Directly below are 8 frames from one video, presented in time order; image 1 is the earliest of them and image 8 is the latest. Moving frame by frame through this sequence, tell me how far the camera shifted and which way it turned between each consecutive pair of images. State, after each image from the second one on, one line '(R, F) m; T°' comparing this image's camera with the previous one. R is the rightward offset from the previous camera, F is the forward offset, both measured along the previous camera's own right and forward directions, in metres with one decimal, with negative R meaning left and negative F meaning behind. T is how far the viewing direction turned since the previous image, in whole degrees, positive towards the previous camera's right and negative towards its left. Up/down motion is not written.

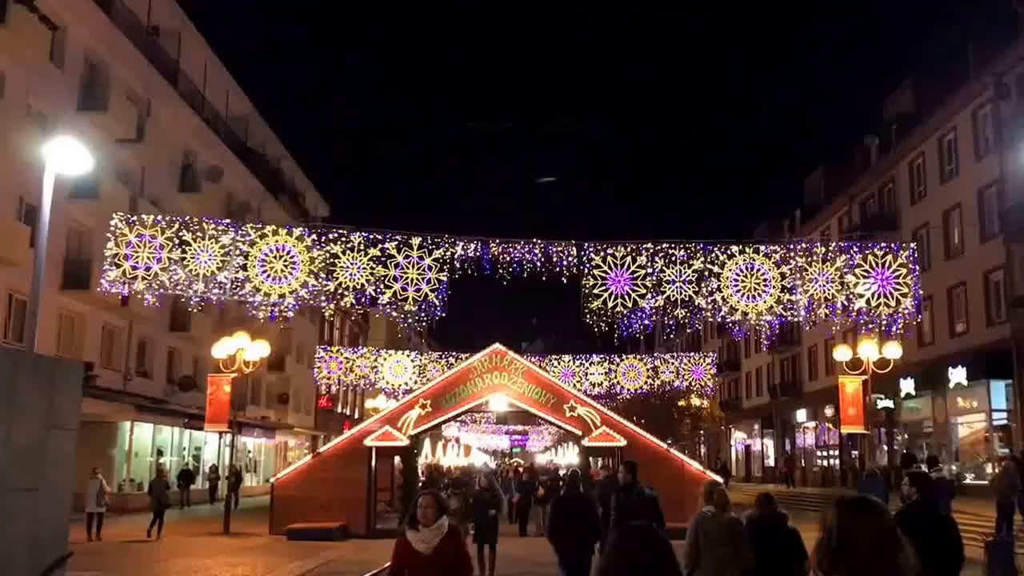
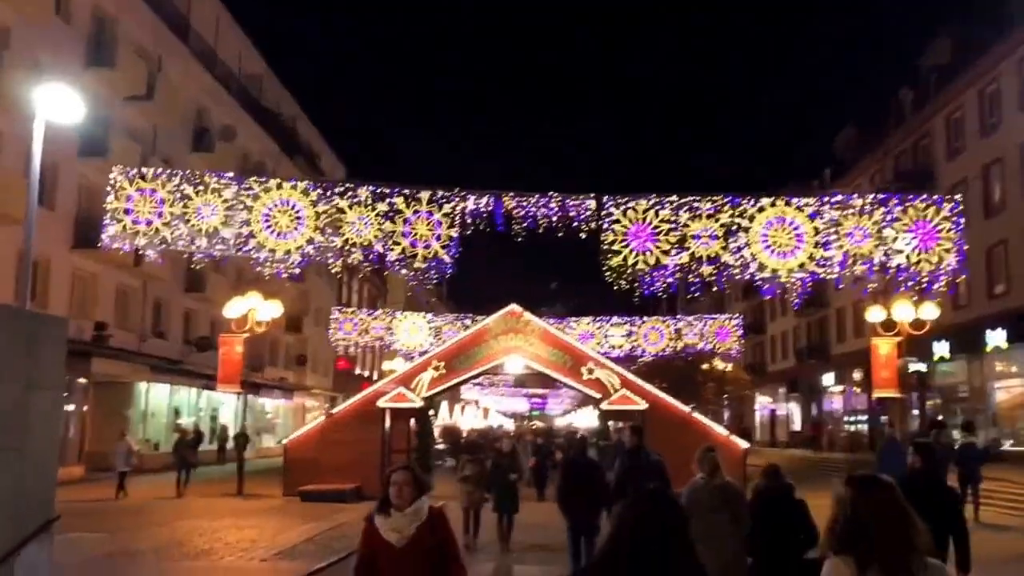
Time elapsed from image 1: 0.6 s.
(+0.1, +0.8) m; -1°
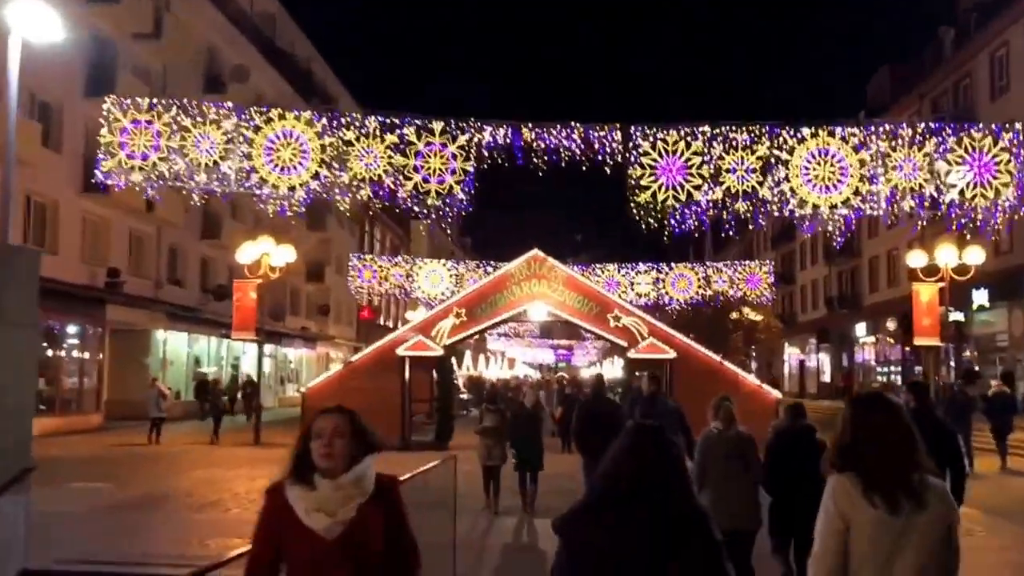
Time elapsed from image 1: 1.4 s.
(+0.1, +1.1) m; -1°
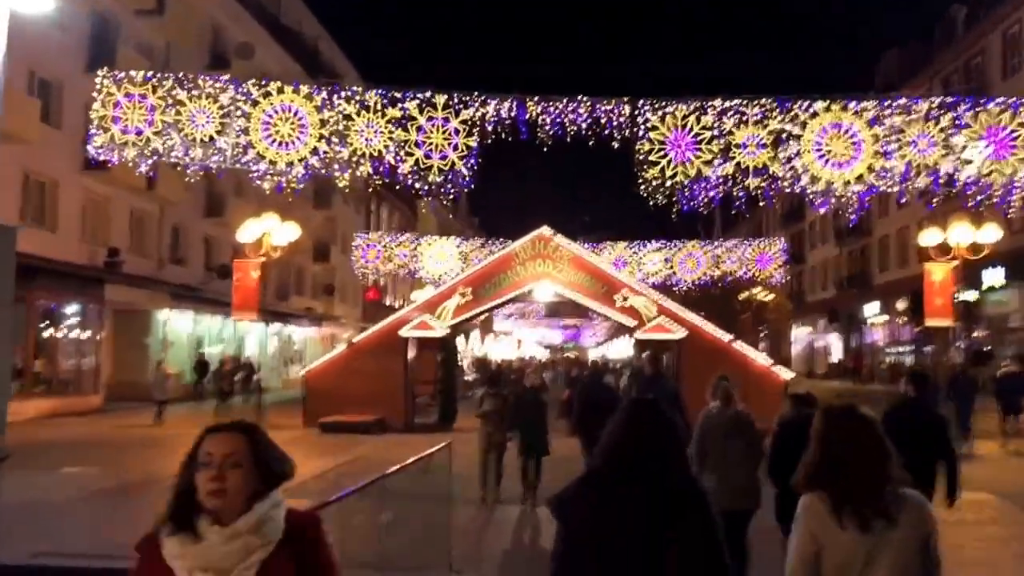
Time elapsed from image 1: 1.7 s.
(+0.1, +0.4) m; 0°
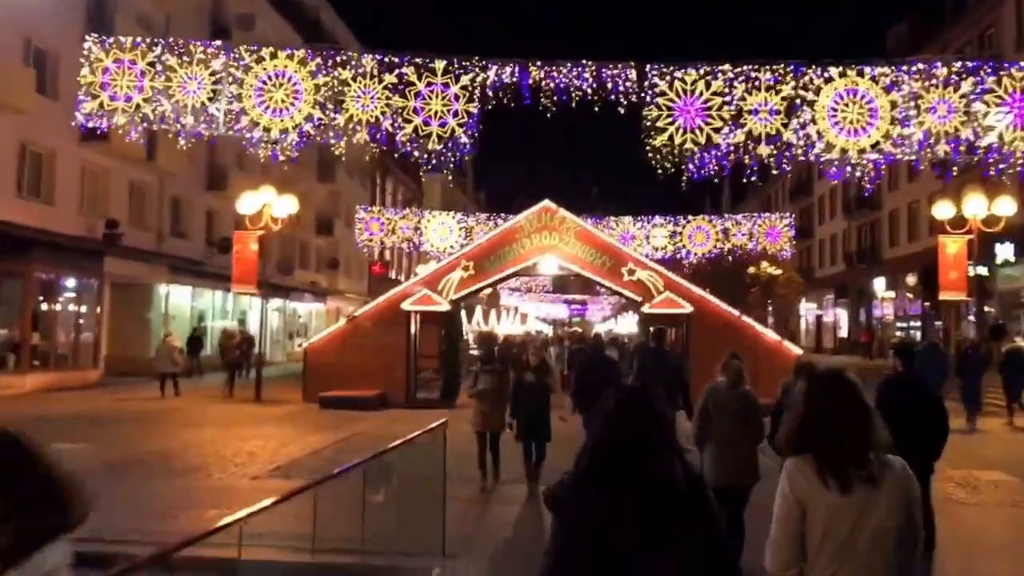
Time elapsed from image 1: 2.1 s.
(+0.1, +0.5) m; 0°
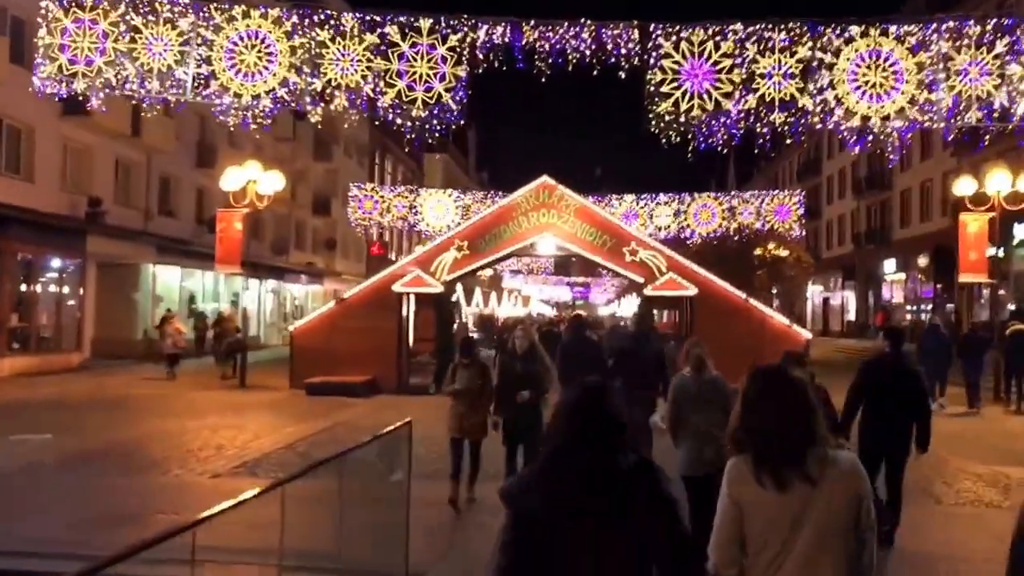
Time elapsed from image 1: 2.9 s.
(+0.2, +1.2) m; 0°
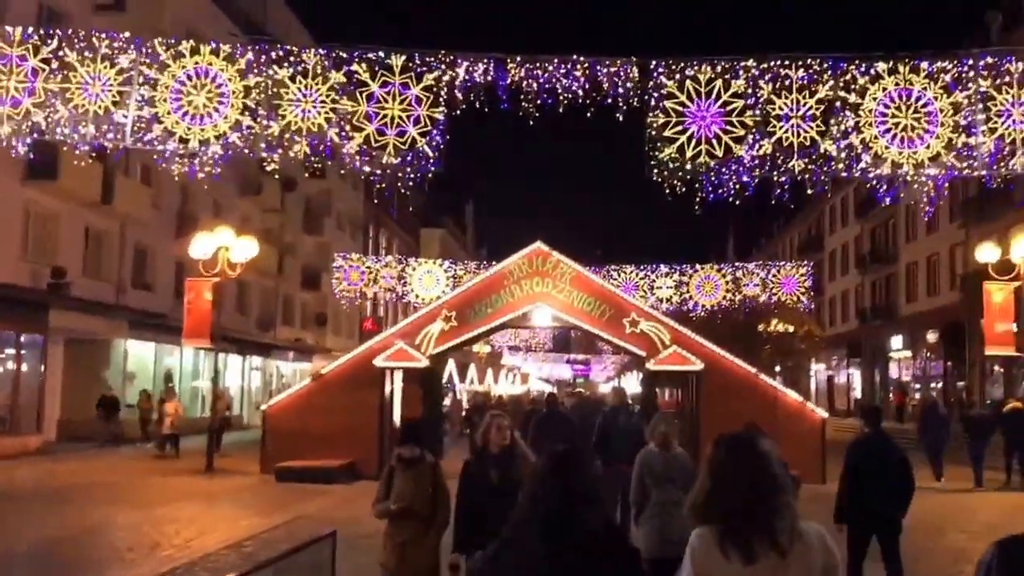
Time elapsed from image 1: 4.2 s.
(+0.2, +1.8) m; 0°
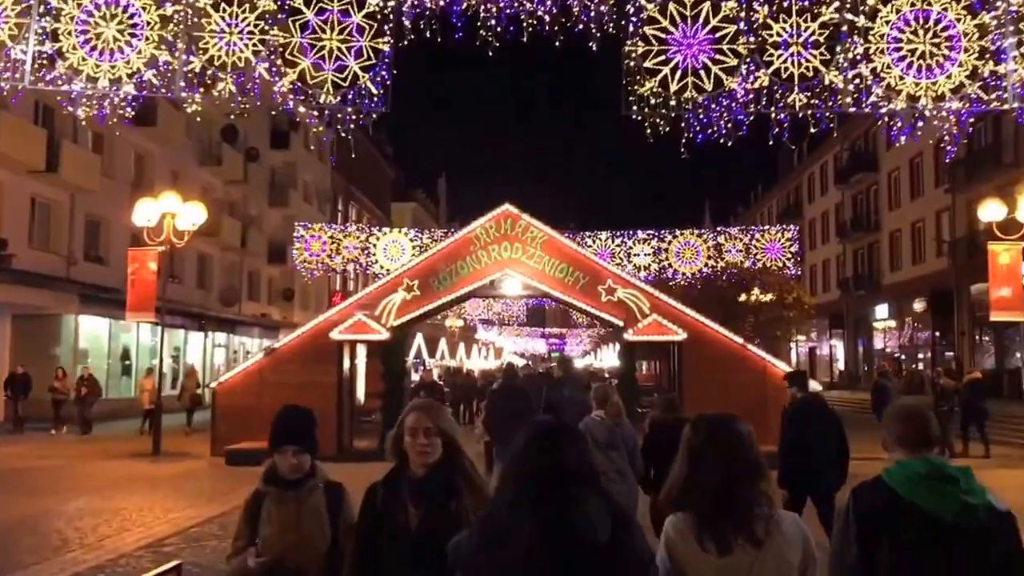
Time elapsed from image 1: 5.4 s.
(+0.2, +1.5) m; +1°
